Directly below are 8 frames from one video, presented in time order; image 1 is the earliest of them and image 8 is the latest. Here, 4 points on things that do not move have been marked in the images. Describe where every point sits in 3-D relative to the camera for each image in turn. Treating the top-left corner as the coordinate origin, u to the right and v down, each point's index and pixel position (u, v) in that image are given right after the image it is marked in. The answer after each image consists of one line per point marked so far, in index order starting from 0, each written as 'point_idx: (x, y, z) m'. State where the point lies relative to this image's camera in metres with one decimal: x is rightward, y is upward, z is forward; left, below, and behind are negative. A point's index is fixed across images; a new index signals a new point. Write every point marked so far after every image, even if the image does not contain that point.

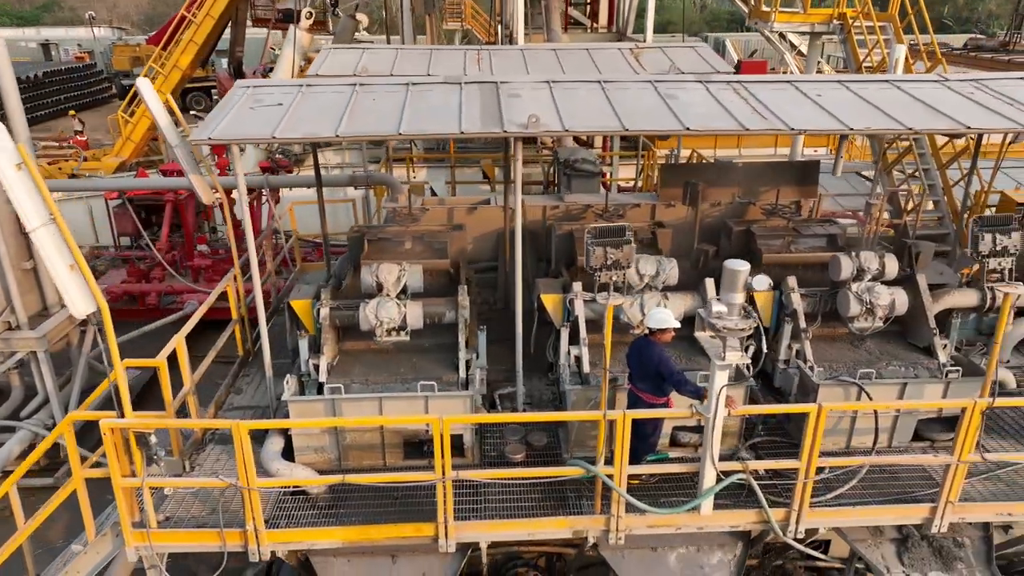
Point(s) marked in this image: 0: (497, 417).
0: (-0.2, -1.0, +5.1) m
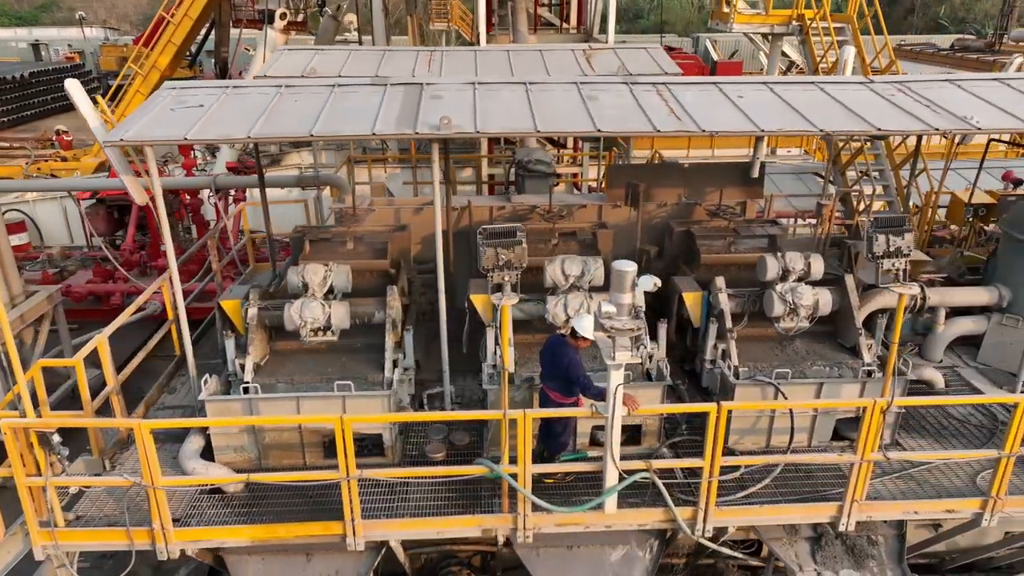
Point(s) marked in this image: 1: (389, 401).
0: (-0.9, -1.0, +5.1) m
1: (-1.2, -1.0, +5.8) m
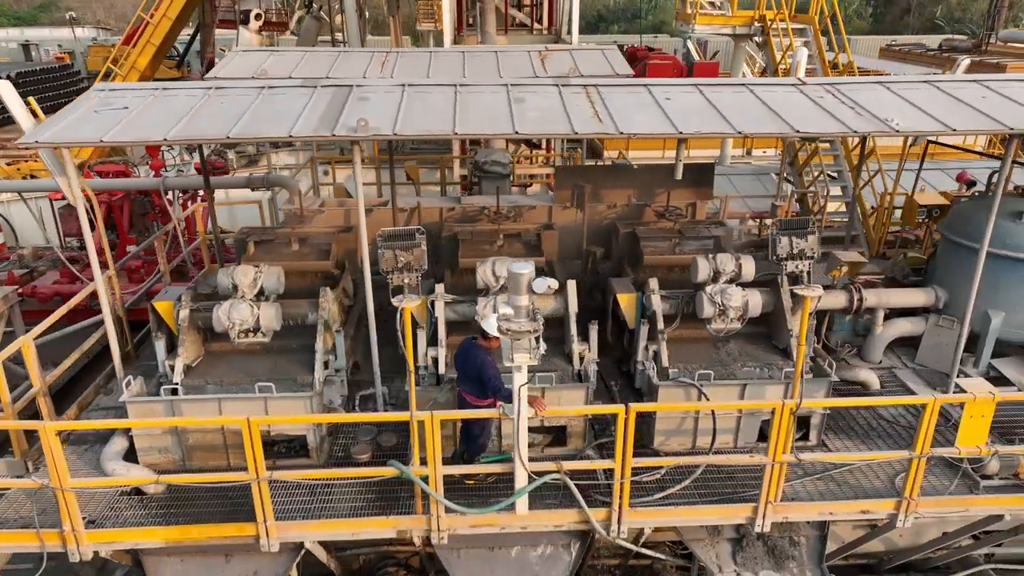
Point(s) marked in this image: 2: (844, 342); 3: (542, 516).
0: (-1.6, -1.1, +5.2) m
1: (-1.9, -1.1, +5.9) m
2: (+4.0, -0.7, +7.7) m
3: (+0.2, -1.9, +5.2) m
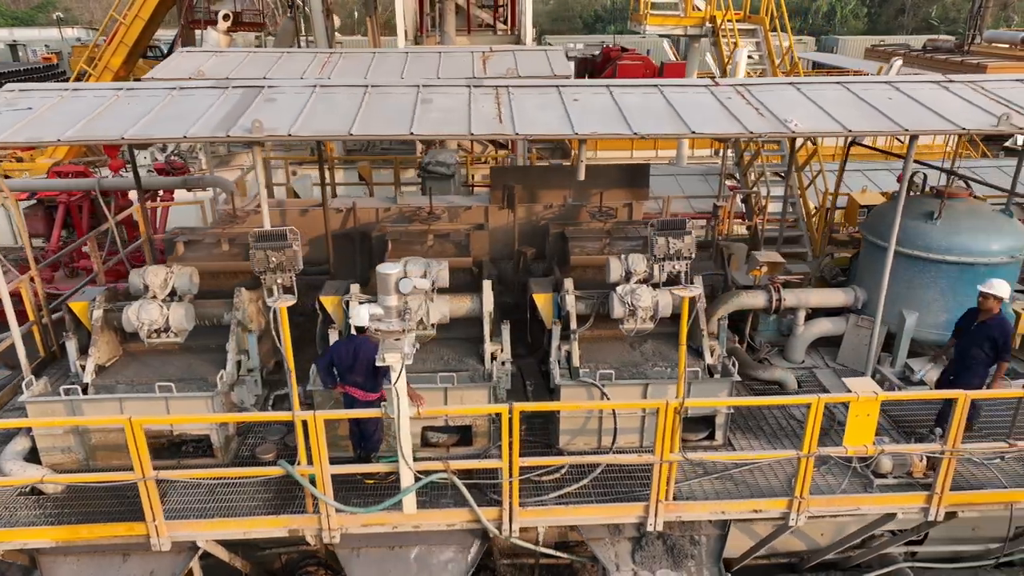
0: (-2.5, -1.1, +5.2) m
1: (-2.8, -1.1, +5.9) m
2: (+3.1, -0.7, +7.7) m
3: (-0.6, -1.9, +5.2) m
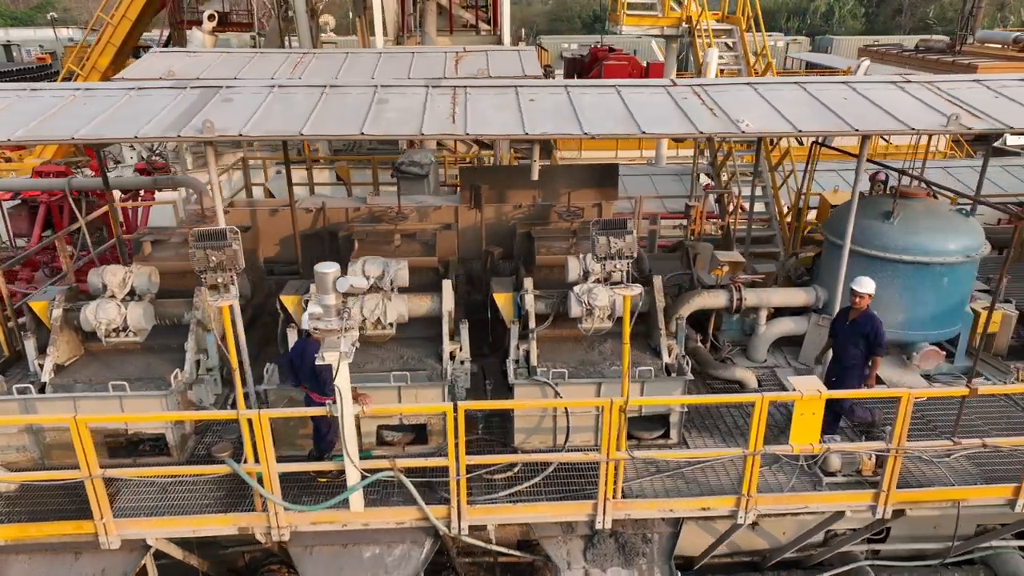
0: (-2.9, -1.1, +5.2) m
1: (-3.2, -1.1, +5.9) m
2: (+2.7, -0.7, +7.7) m
3: (-1.1, -1.9, +5.2) m
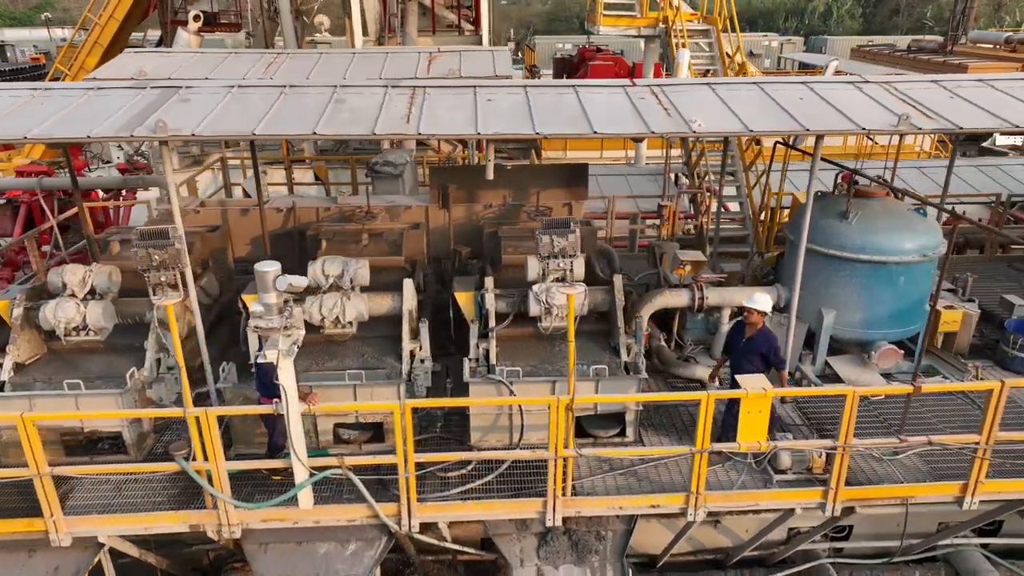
0: (-3.3, -1.0, +5.2) m
1: (-3.6, -1.0, +5.9) m
2: (+2.3, -0.6, +7.7) m
3: (-1.5, -1.8, +5.3) m
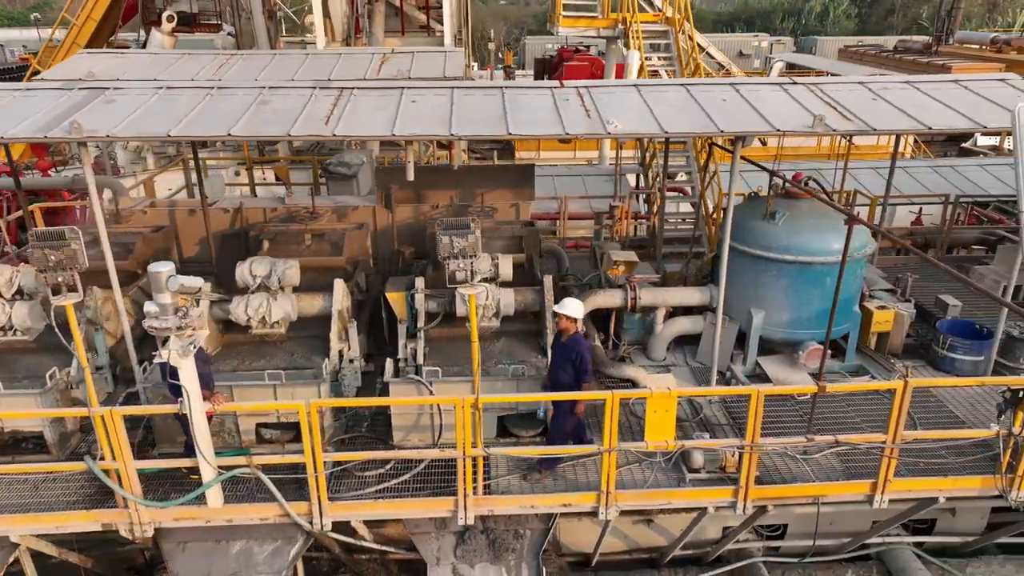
0: (-4.1, -1.1, +5.3) m
1: (-4.4, -1.0, +6.0) m
2: (+1.5, -0.6, +7.8) m
3: (-2.3, -1.9, +5.3) m
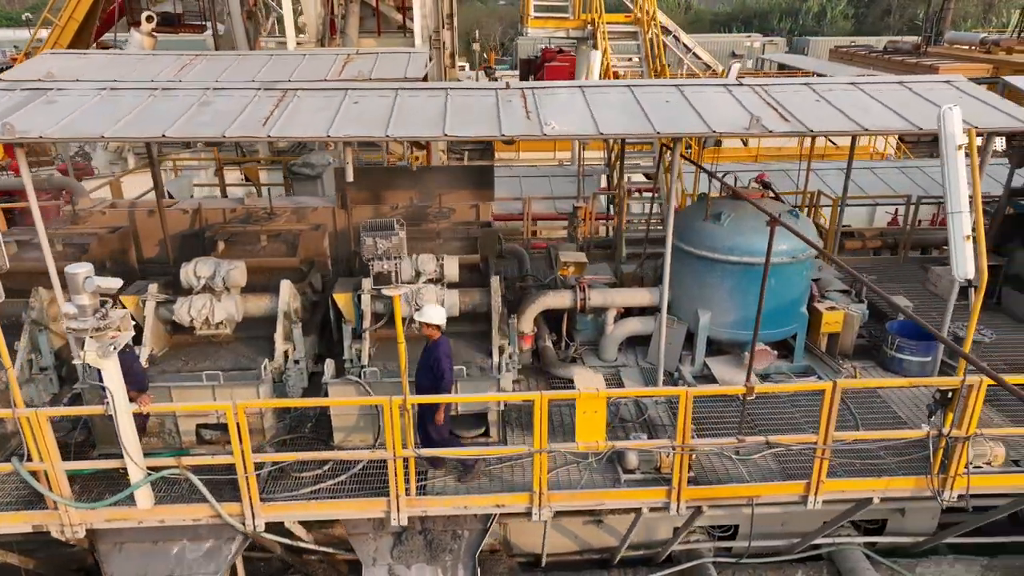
0: (-4.7, -1.1, +5.3) m
1: (-4.9, -1.1, +6.0) m
2: (+0.9, -0.7, +7.8) m
3: (-2.8, -1.9, +5.3) m
